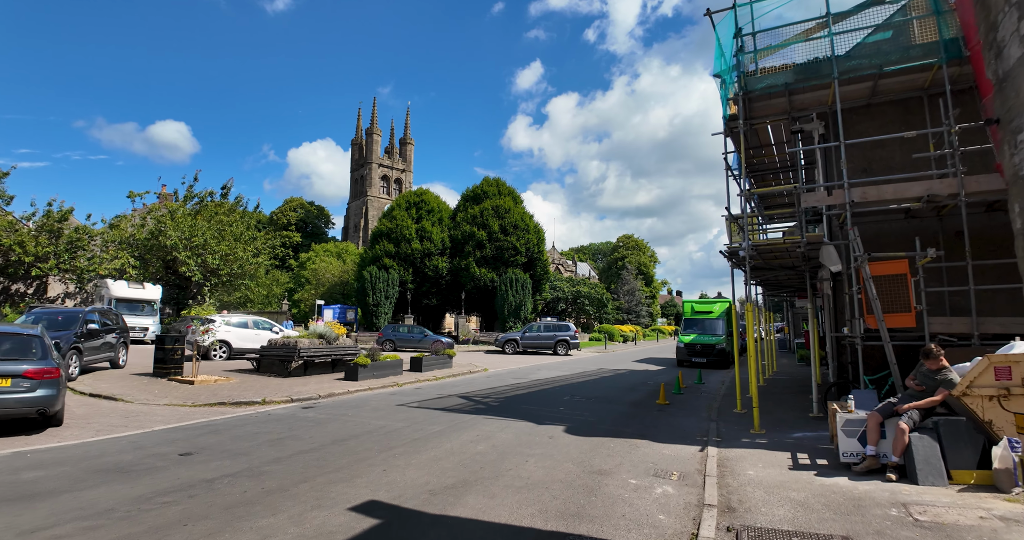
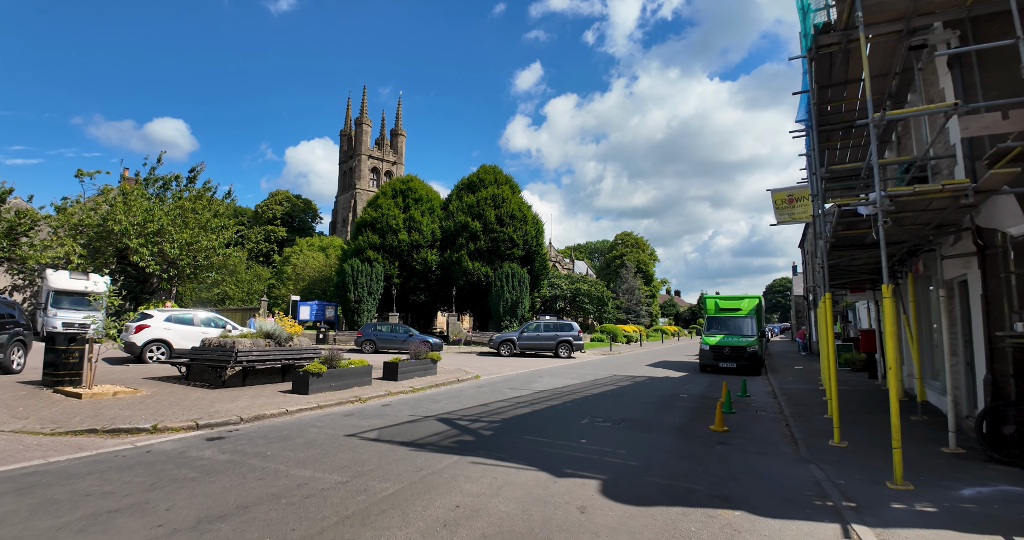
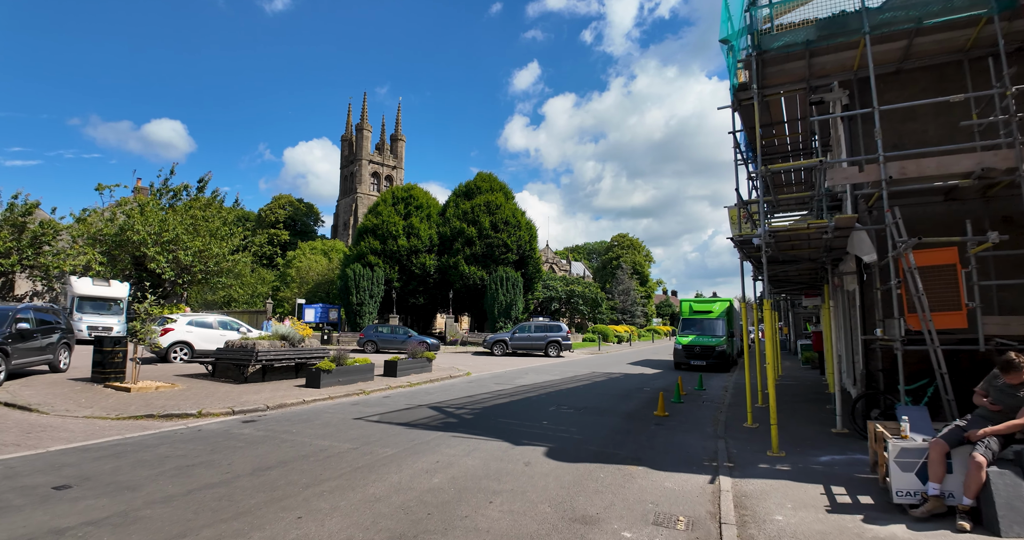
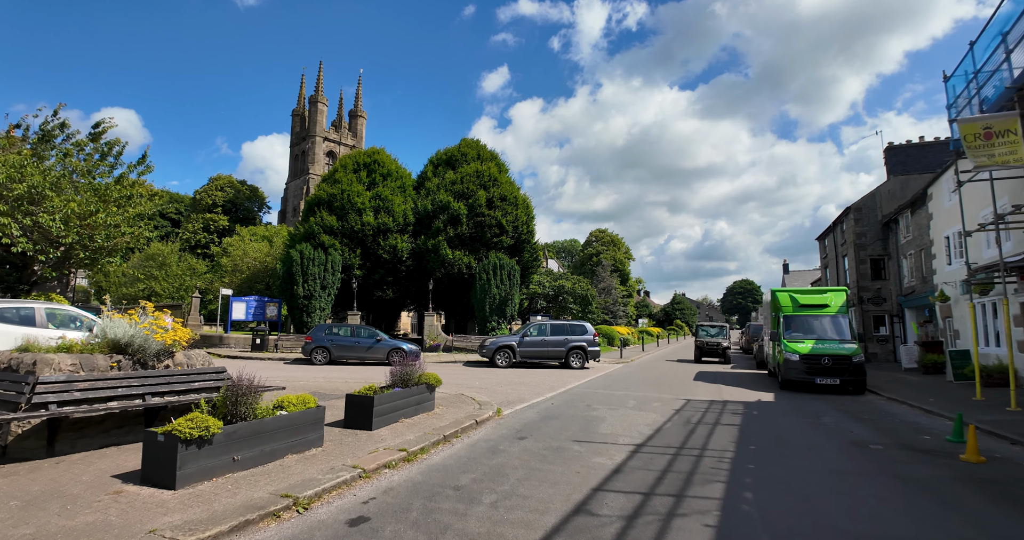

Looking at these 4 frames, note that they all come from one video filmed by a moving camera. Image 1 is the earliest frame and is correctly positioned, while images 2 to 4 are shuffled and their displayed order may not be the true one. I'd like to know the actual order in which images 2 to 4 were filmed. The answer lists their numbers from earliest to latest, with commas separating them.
3, 2, 4
